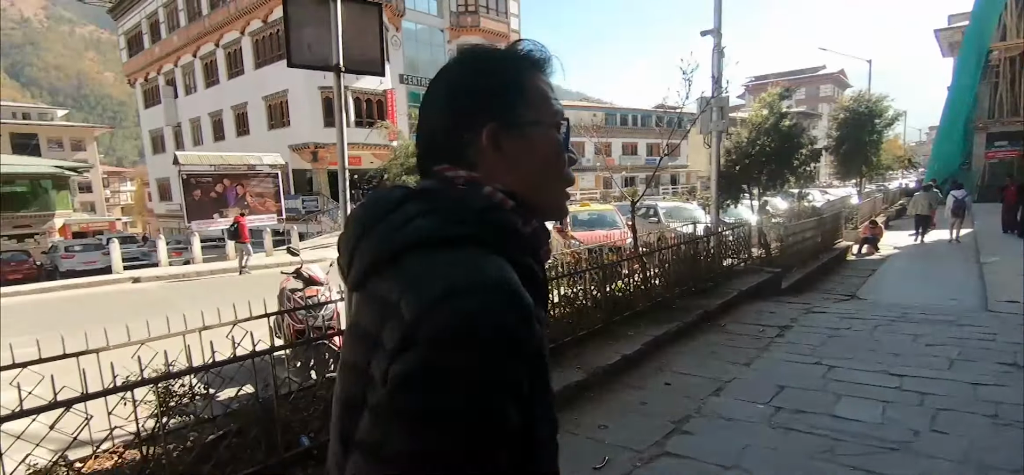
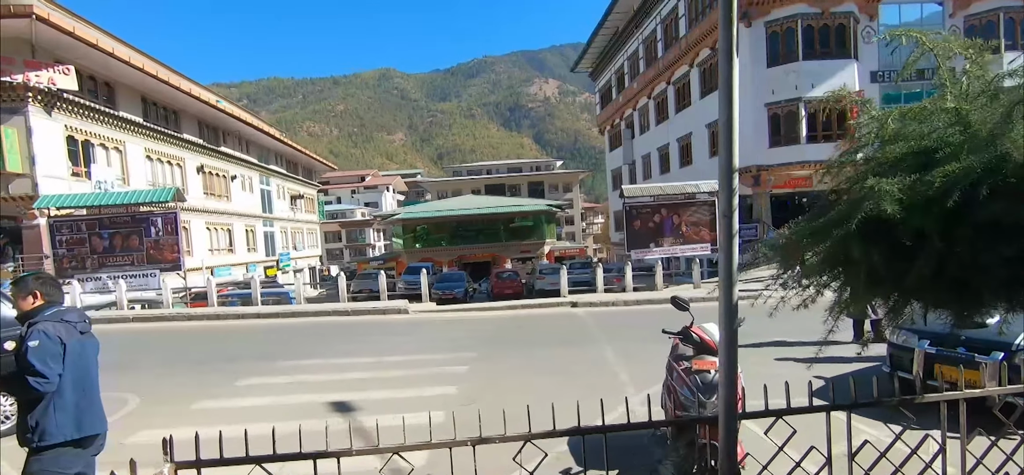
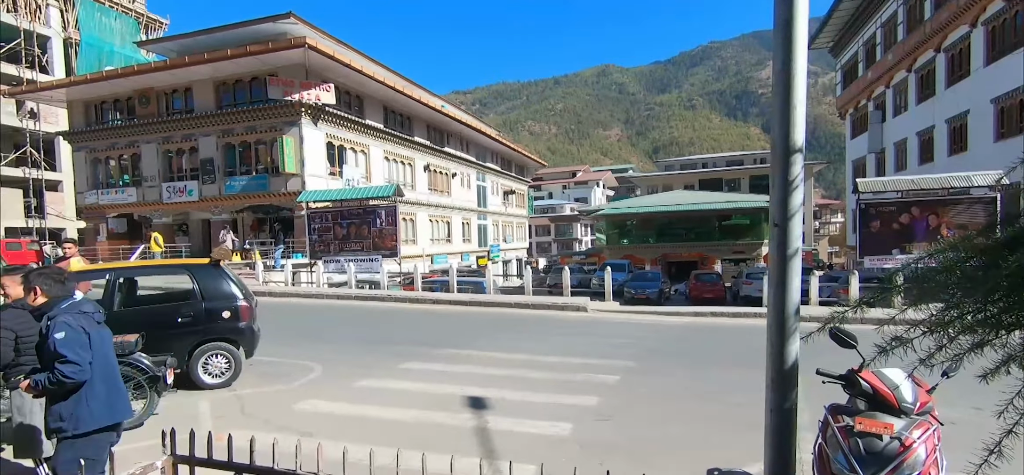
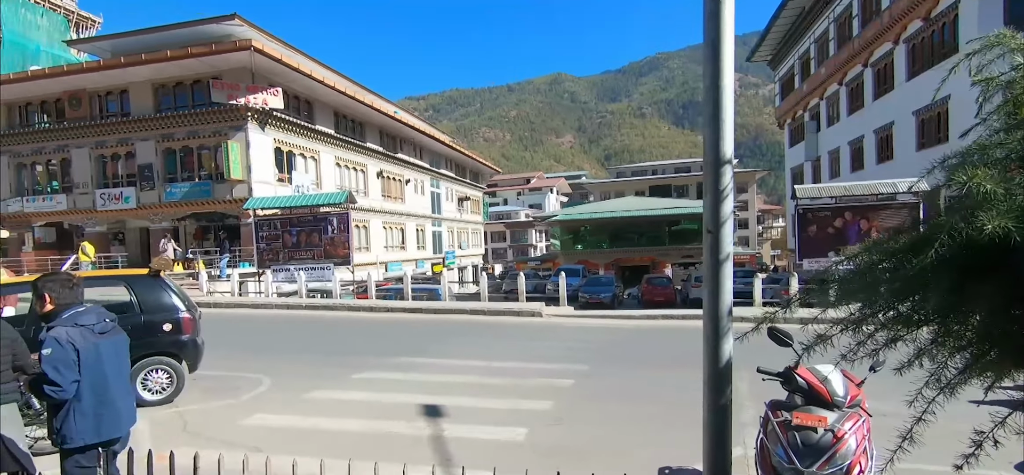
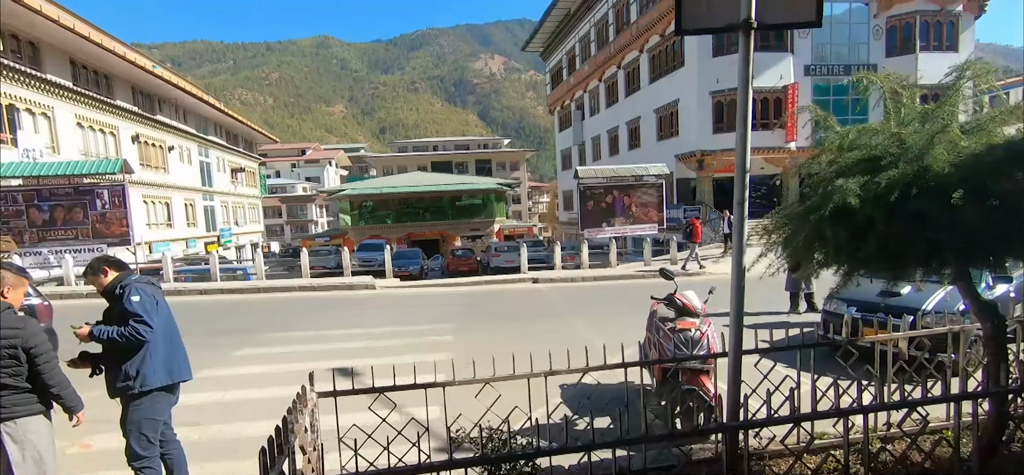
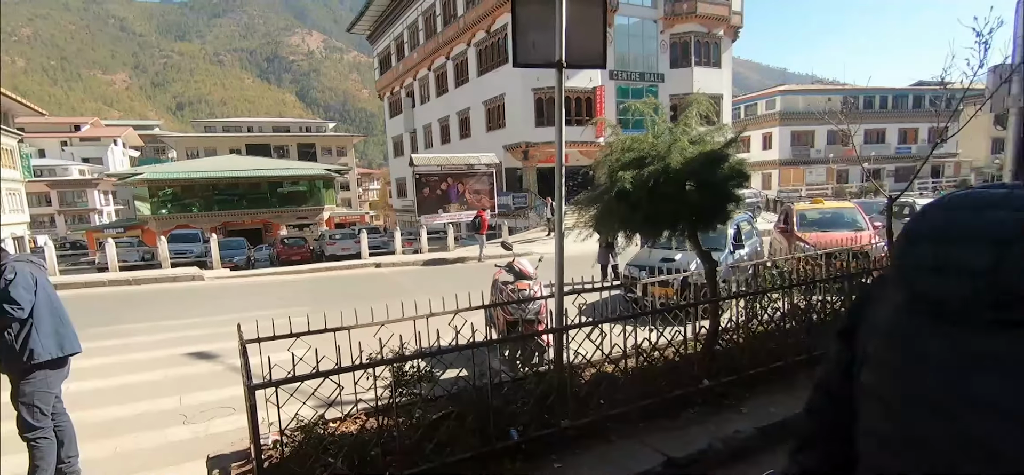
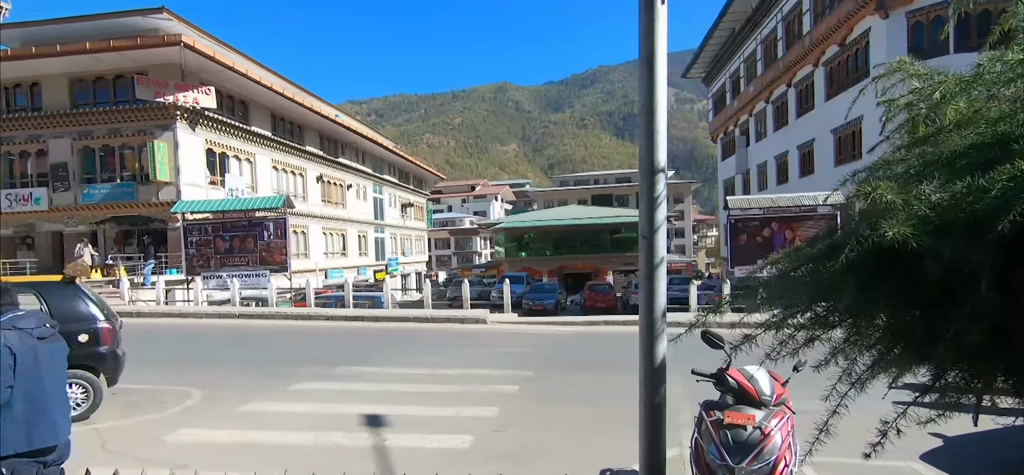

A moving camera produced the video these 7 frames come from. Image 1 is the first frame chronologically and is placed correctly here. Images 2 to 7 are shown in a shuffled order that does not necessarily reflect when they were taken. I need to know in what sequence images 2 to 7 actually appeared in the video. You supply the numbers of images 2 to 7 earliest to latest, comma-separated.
6, 5, 2, 7, 4, 3
